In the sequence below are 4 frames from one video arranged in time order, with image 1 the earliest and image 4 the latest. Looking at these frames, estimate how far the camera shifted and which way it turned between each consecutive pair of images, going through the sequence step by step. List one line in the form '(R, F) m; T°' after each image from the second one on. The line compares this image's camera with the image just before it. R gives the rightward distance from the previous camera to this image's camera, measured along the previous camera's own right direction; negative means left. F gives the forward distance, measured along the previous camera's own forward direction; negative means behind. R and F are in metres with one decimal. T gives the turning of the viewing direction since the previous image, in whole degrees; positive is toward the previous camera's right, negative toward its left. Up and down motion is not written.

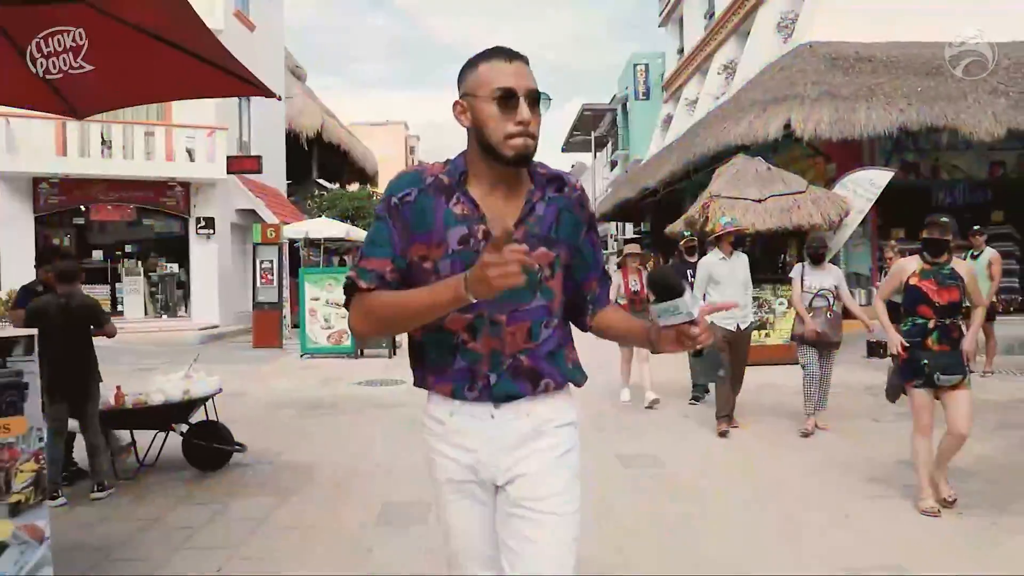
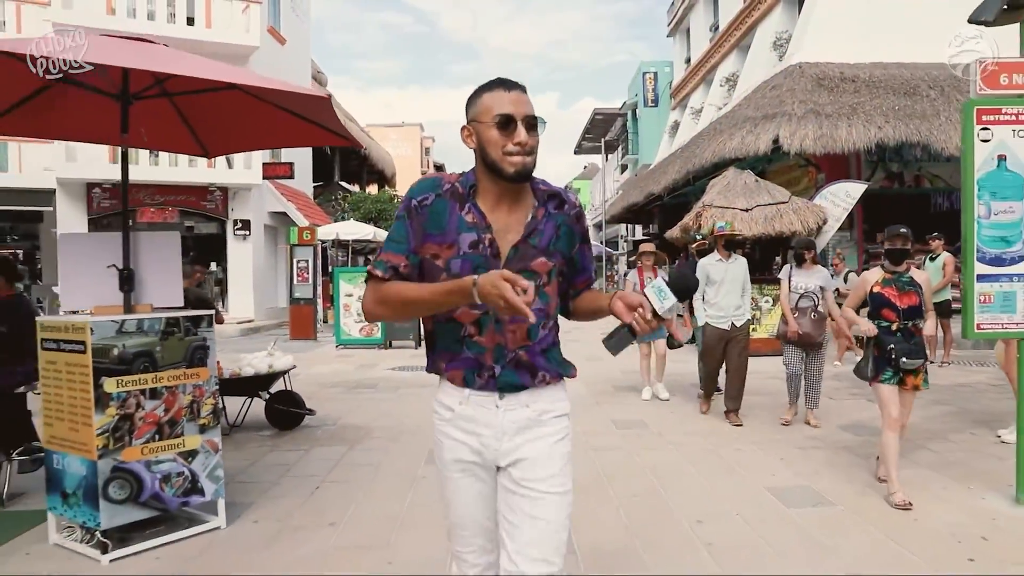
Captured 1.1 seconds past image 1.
(0.0, -1.2) m; -1°
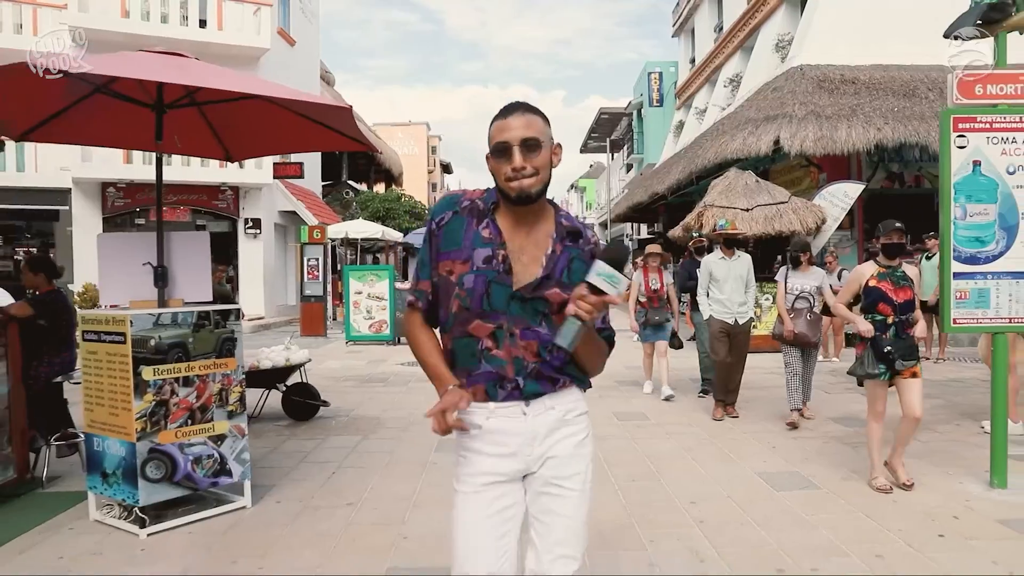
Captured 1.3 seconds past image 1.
(0.0, -0.3) m; 0°
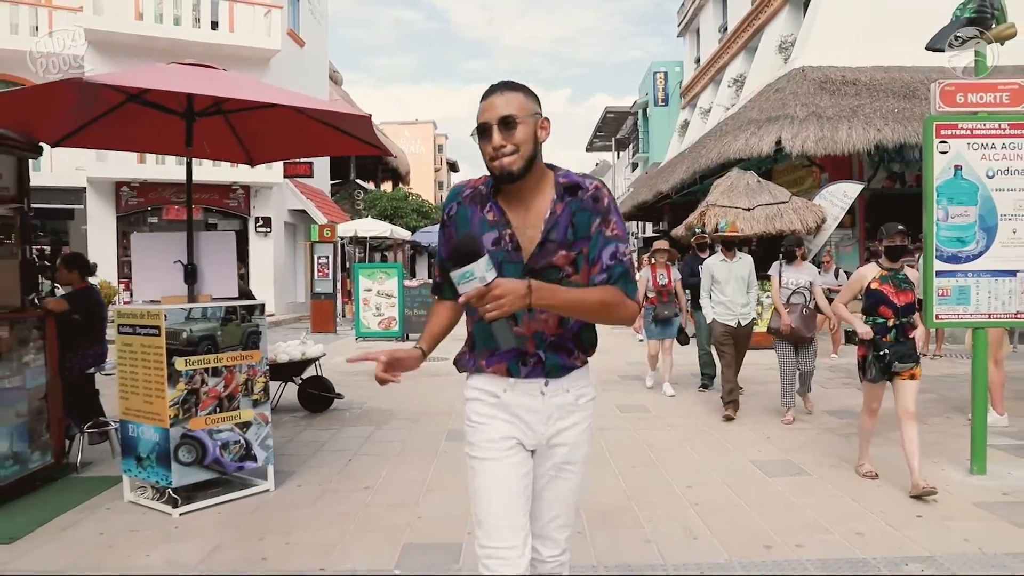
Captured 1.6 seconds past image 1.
(0.0, -0.3) m; 0°
